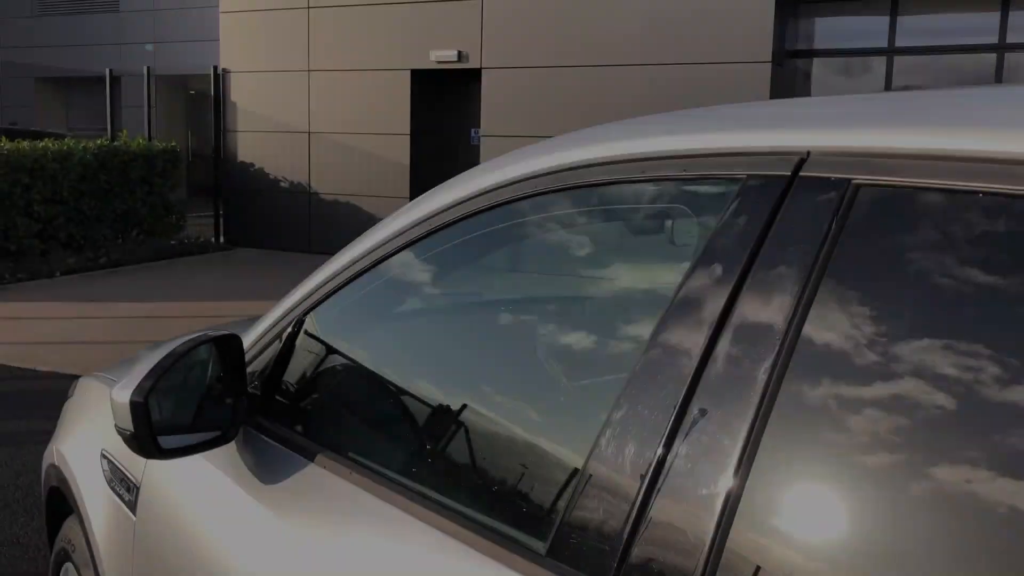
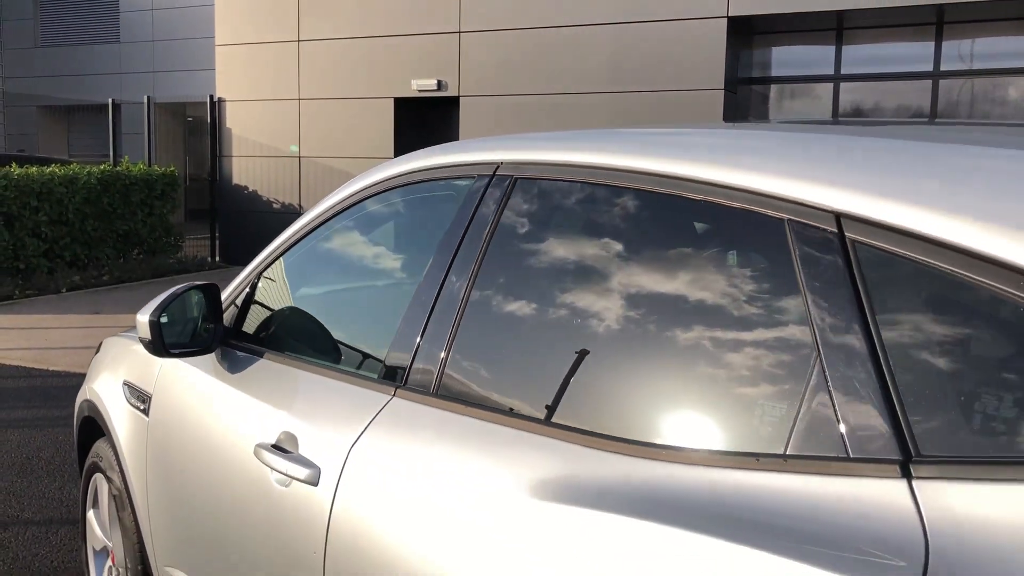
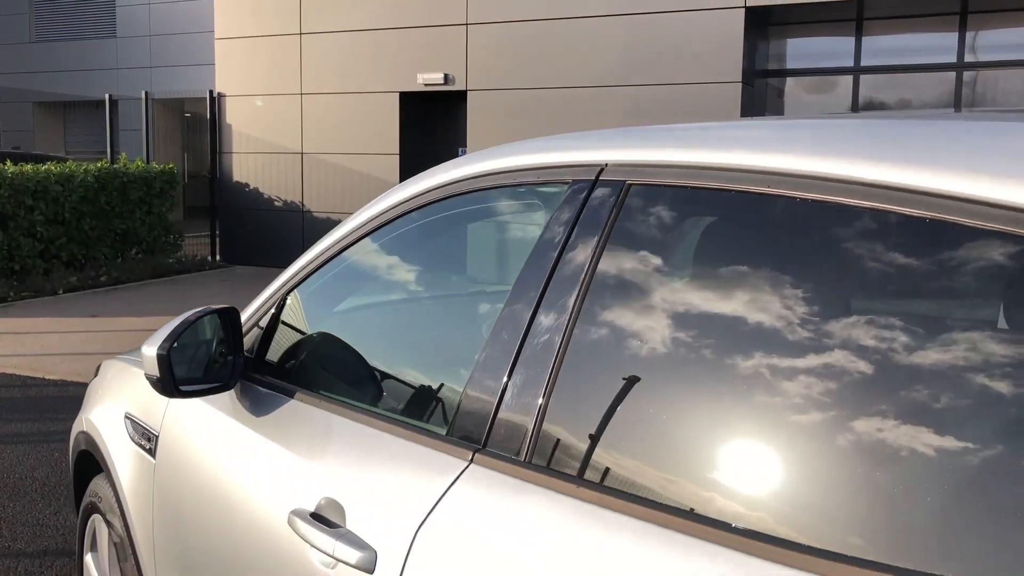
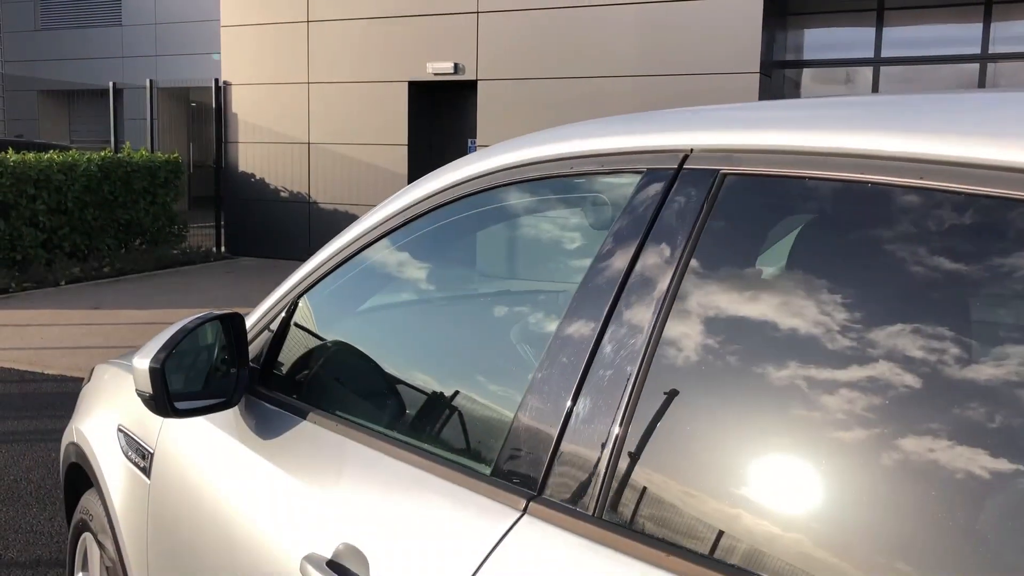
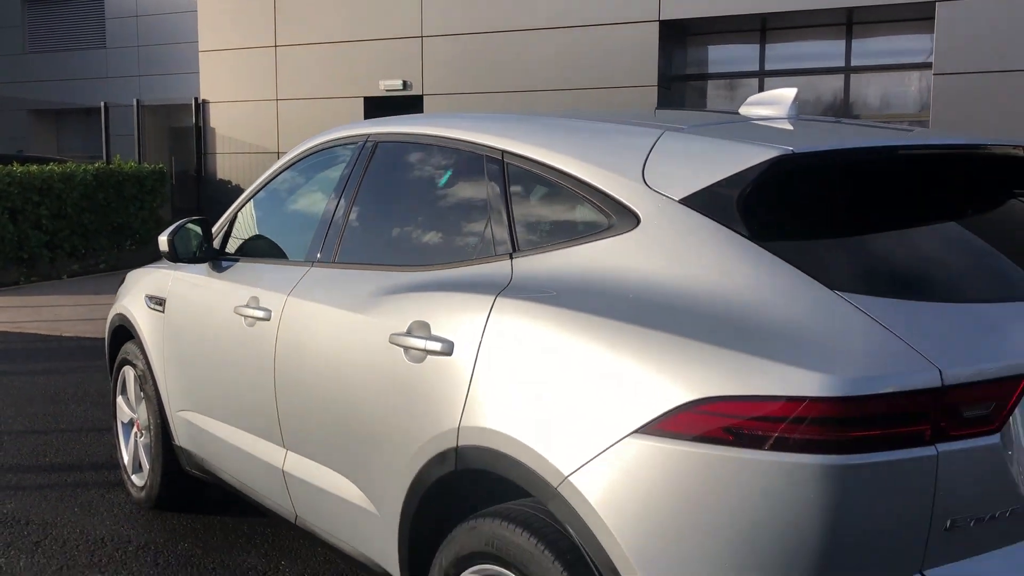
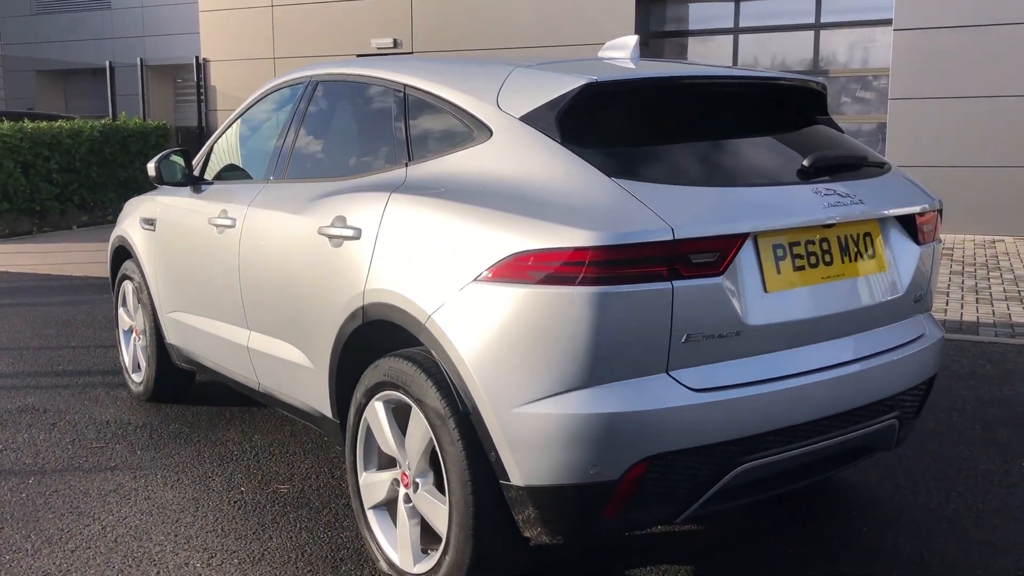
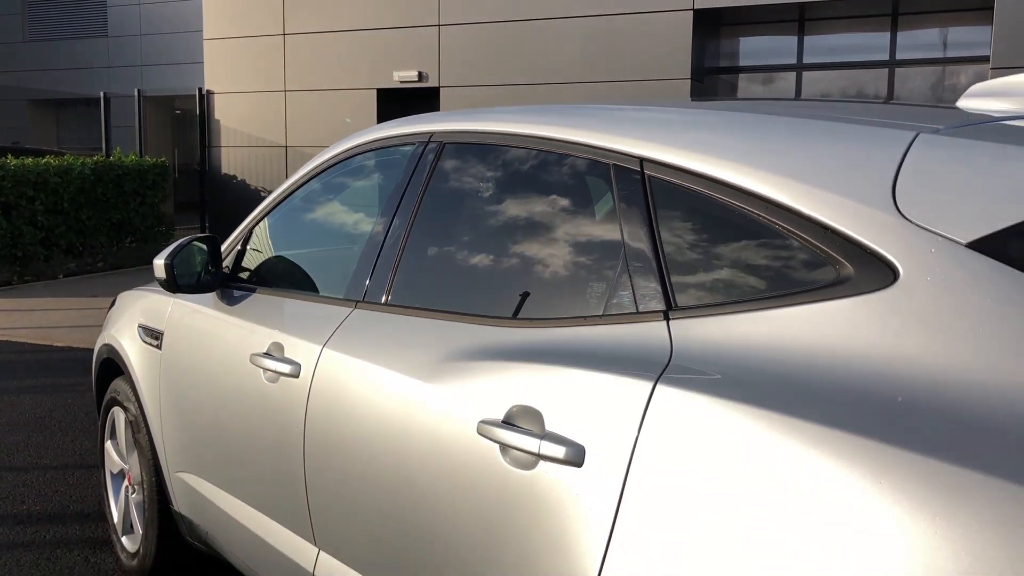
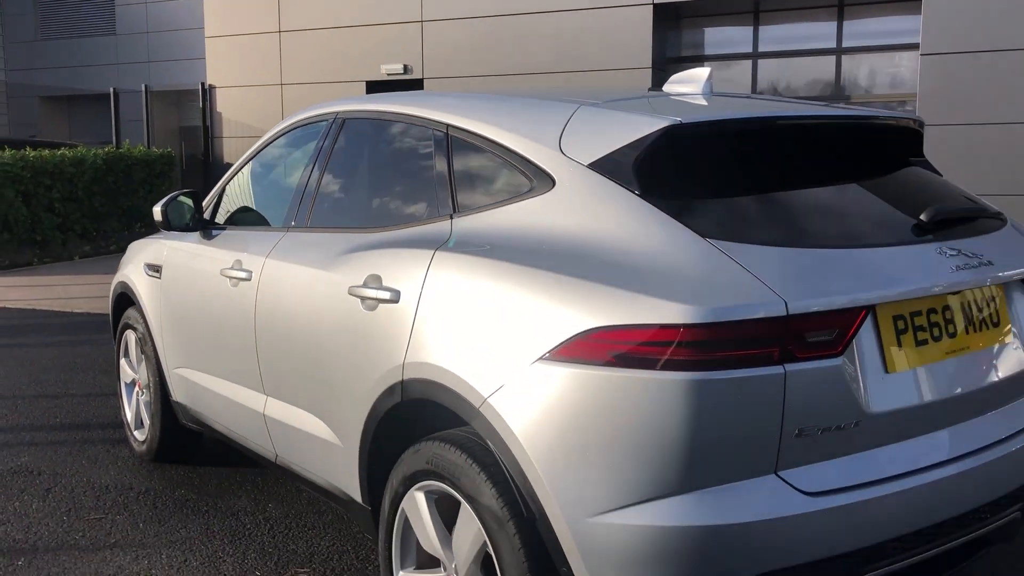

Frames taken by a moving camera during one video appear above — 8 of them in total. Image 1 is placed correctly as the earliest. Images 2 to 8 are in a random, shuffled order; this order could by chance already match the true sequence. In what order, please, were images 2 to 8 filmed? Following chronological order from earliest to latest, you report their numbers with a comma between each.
4, 3, 2, 7, 5, 8, 6
